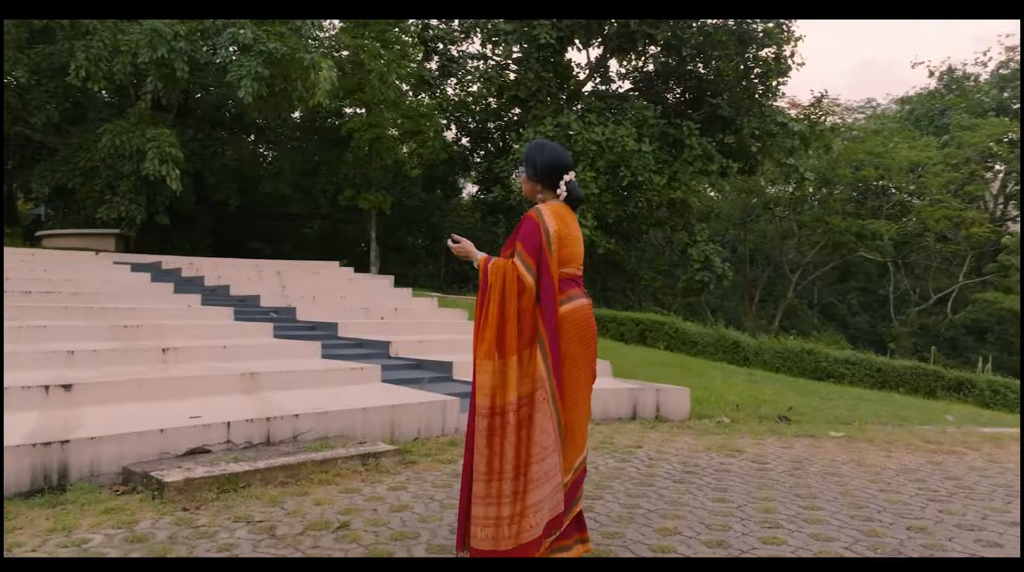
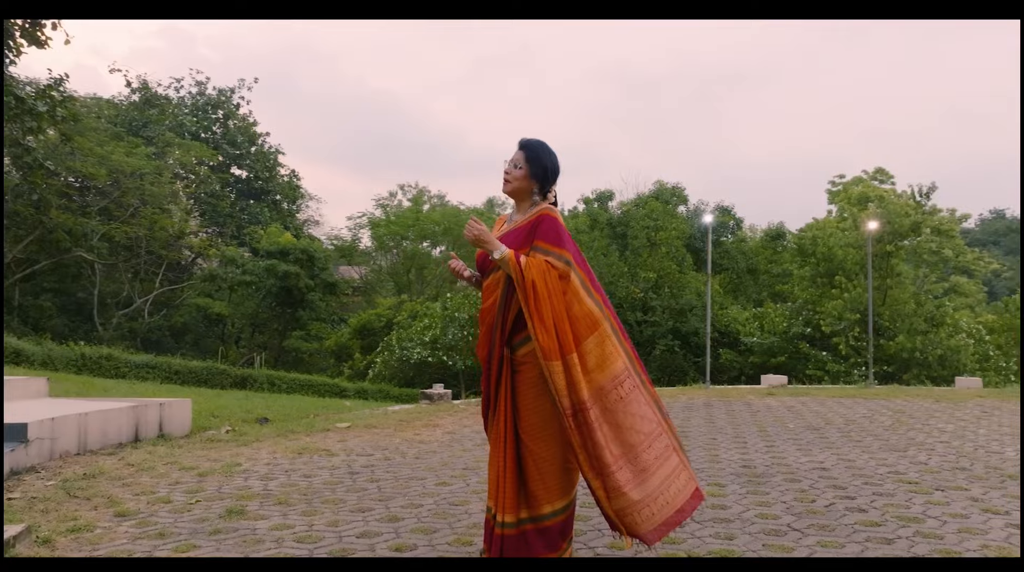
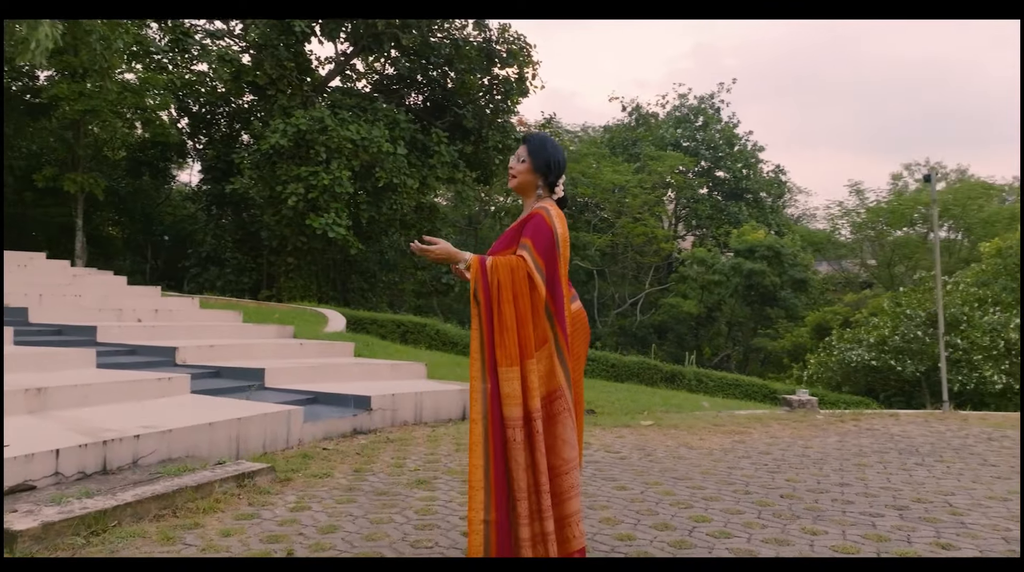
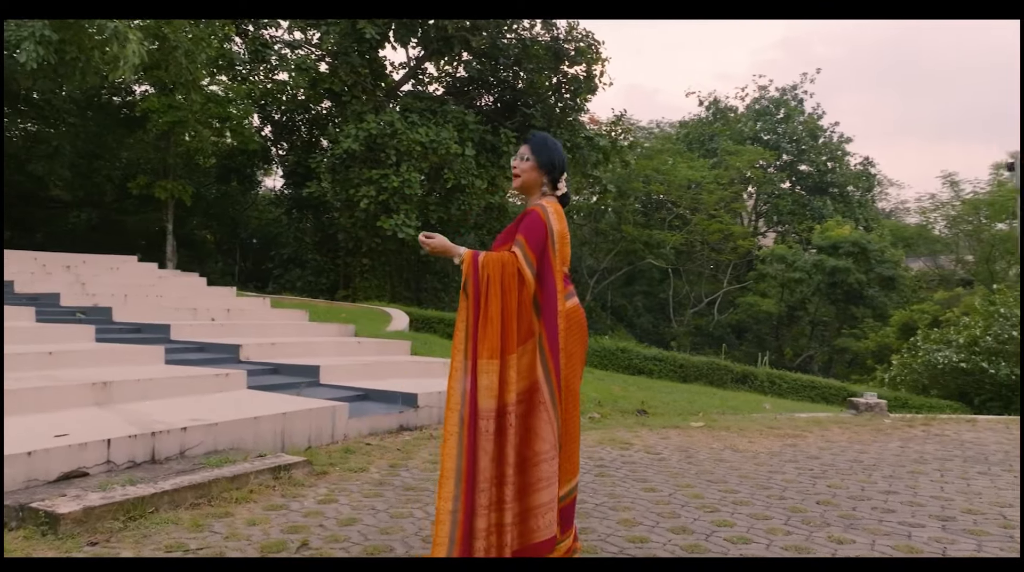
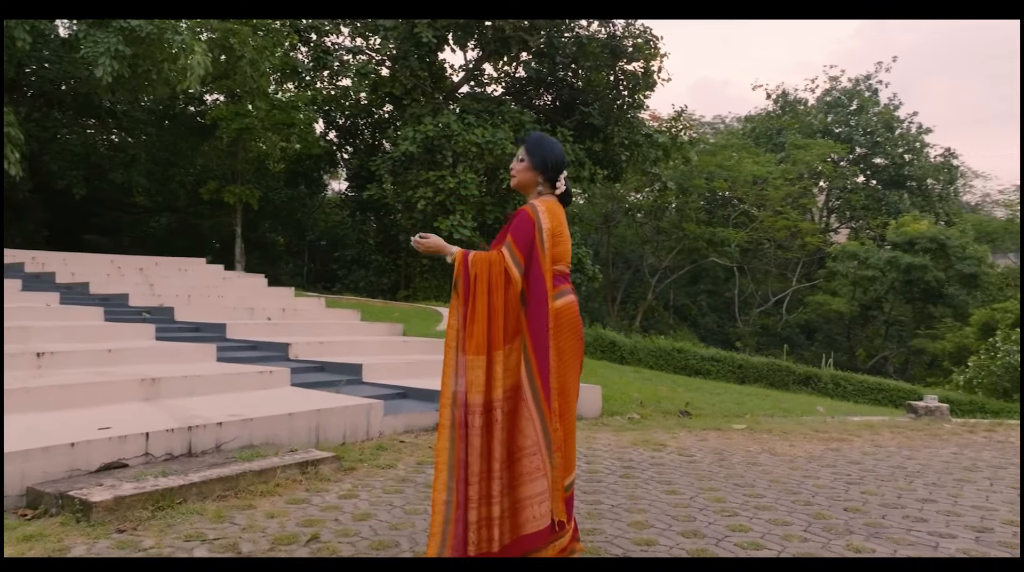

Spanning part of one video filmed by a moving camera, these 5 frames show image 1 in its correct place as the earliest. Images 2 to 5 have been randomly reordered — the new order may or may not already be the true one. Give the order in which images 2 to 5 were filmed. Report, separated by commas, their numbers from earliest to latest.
5, 4, 3, 2
